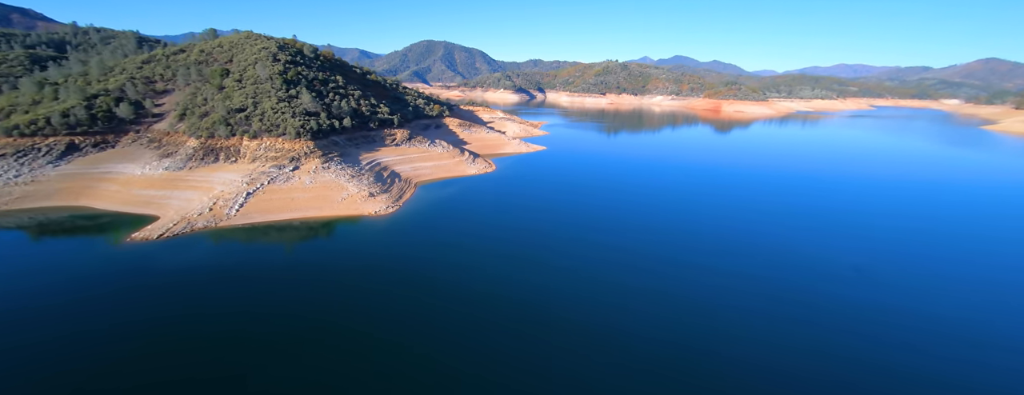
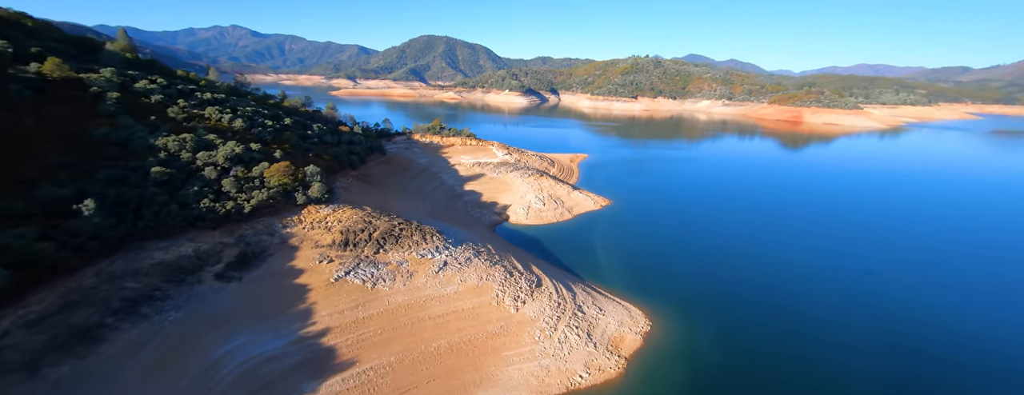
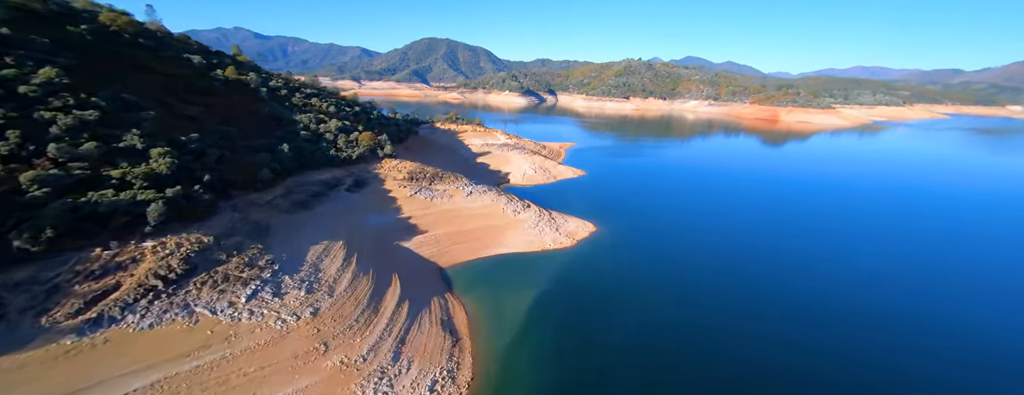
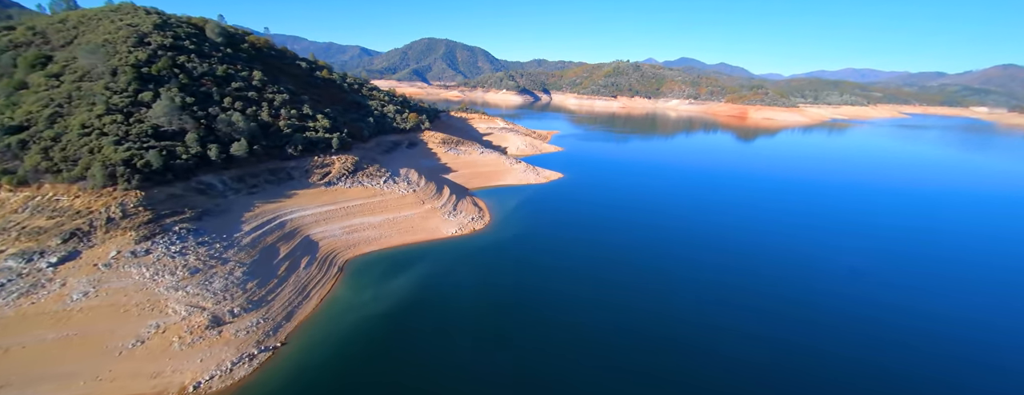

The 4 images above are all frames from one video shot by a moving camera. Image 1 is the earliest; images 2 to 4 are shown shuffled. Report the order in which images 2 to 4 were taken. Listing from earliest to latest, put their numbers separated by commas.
4, 3, 2
